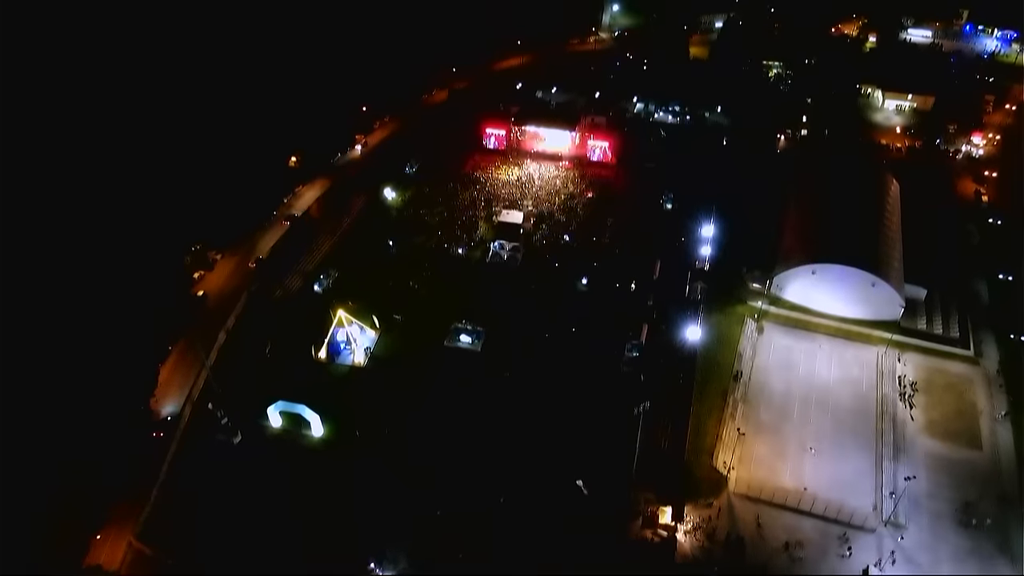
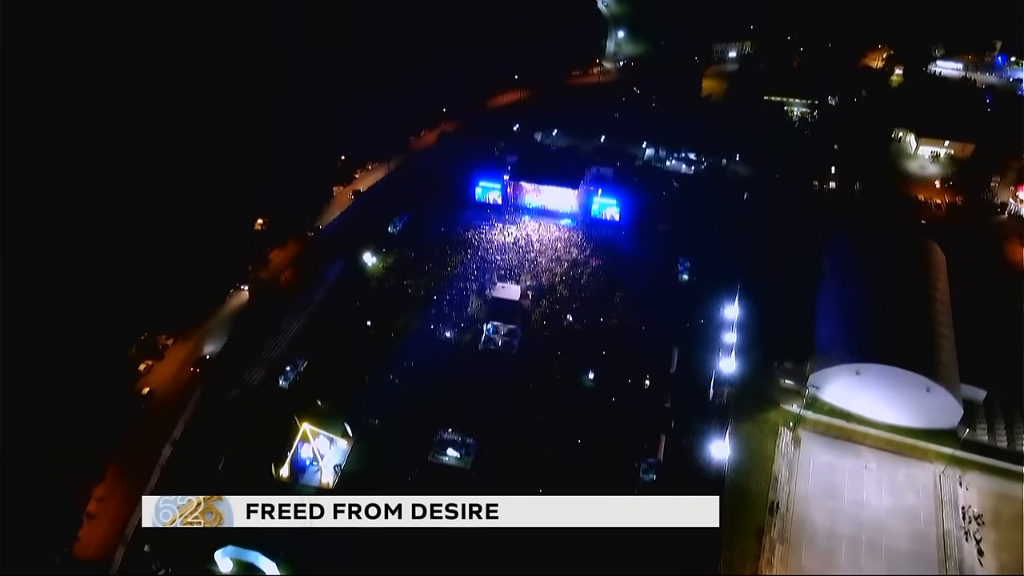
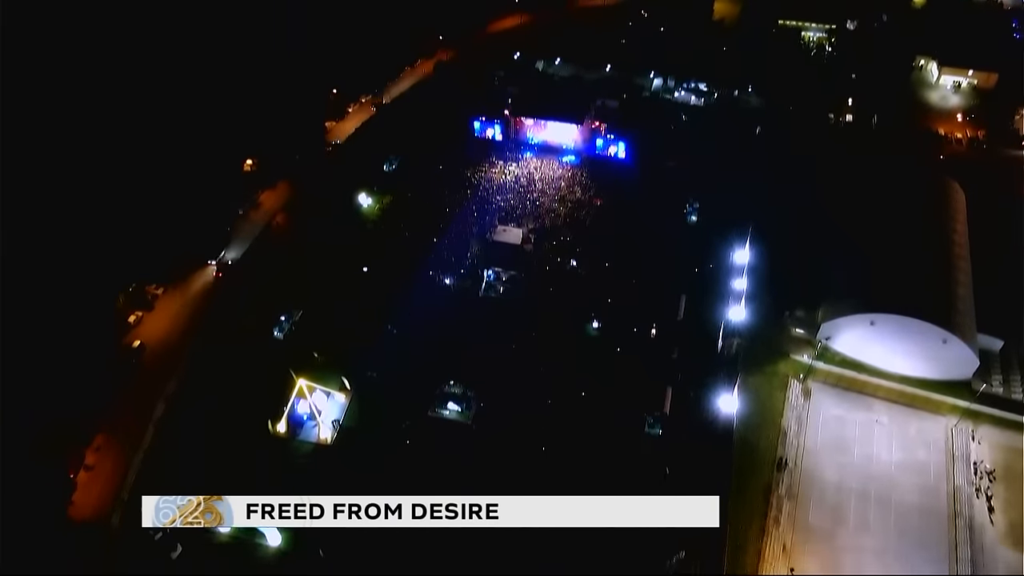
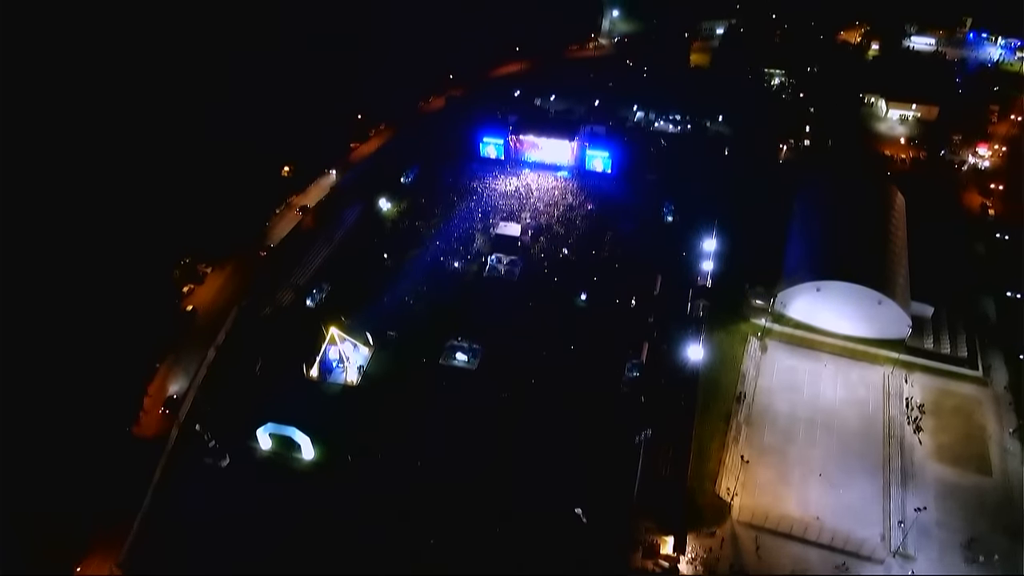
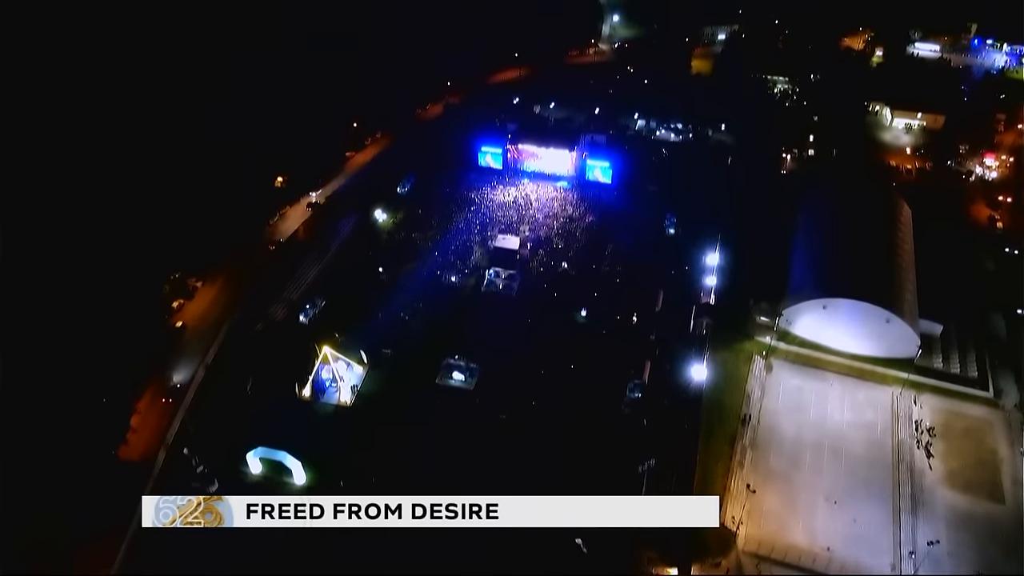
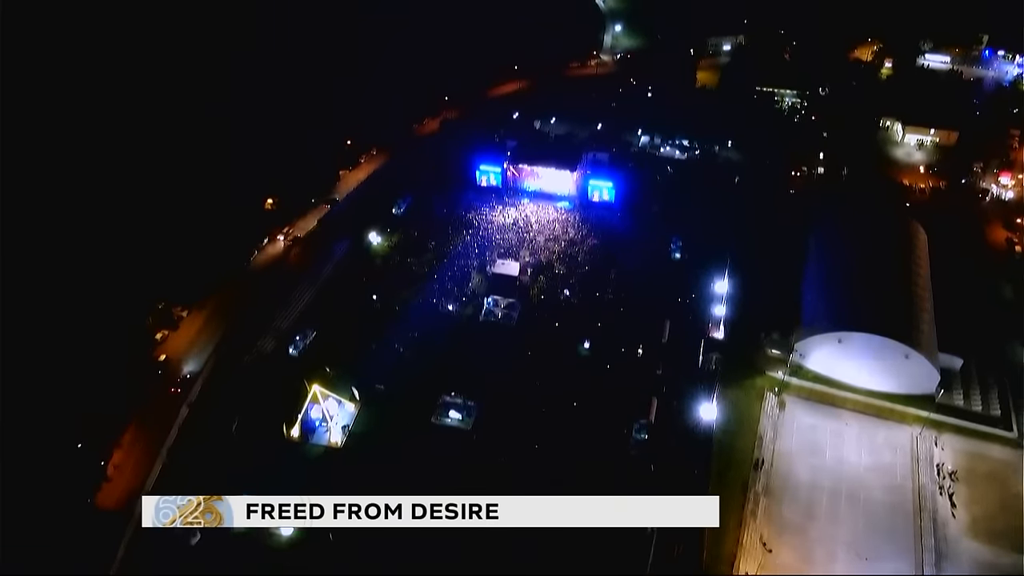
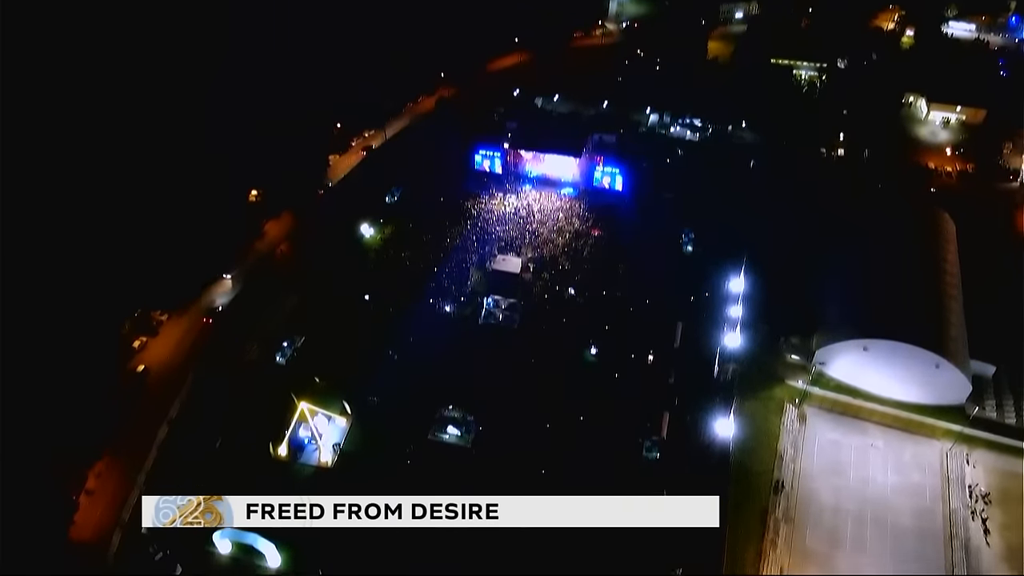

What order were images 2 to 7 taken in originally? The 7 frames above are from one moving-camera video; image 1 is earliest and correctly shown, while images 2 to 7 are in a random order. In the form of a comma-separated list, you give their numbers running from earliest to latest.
4, 5, 6, 2, 7, 3
